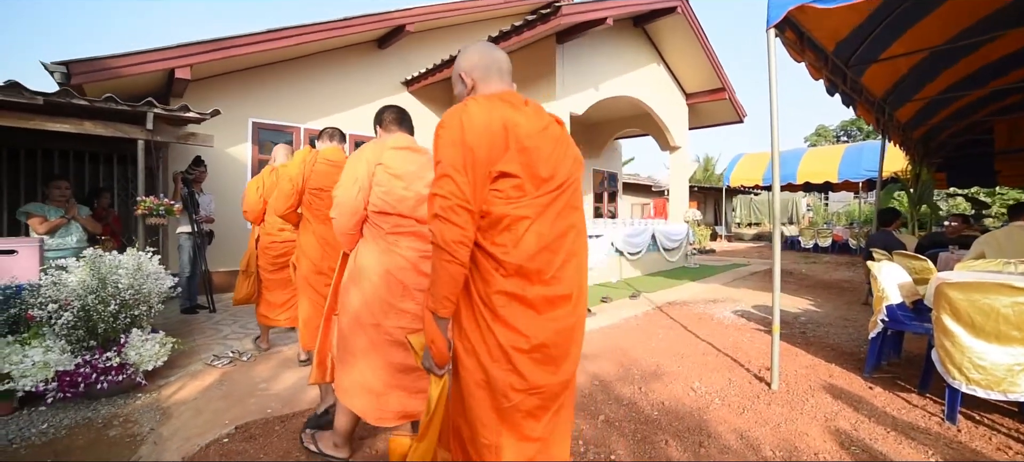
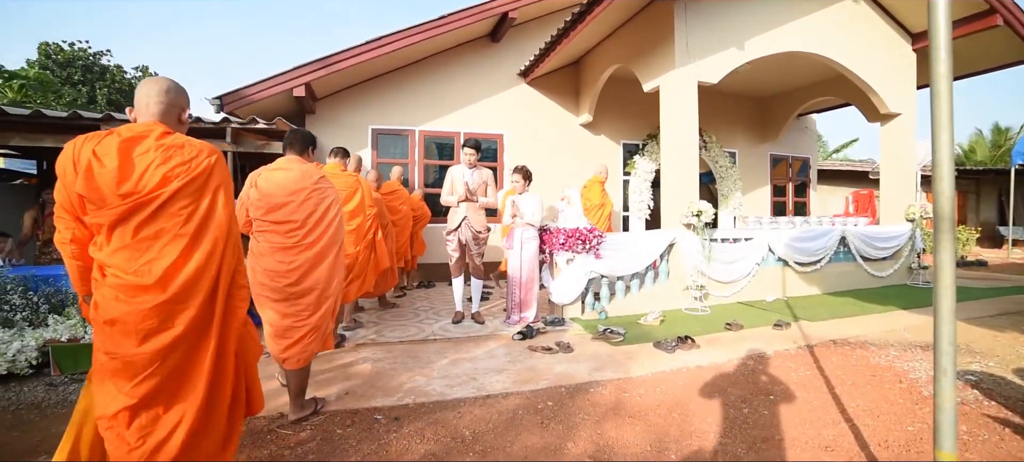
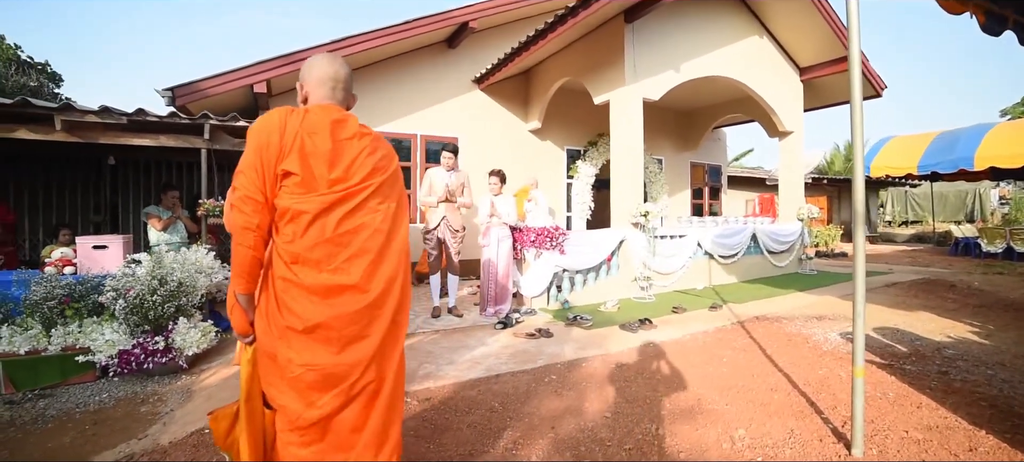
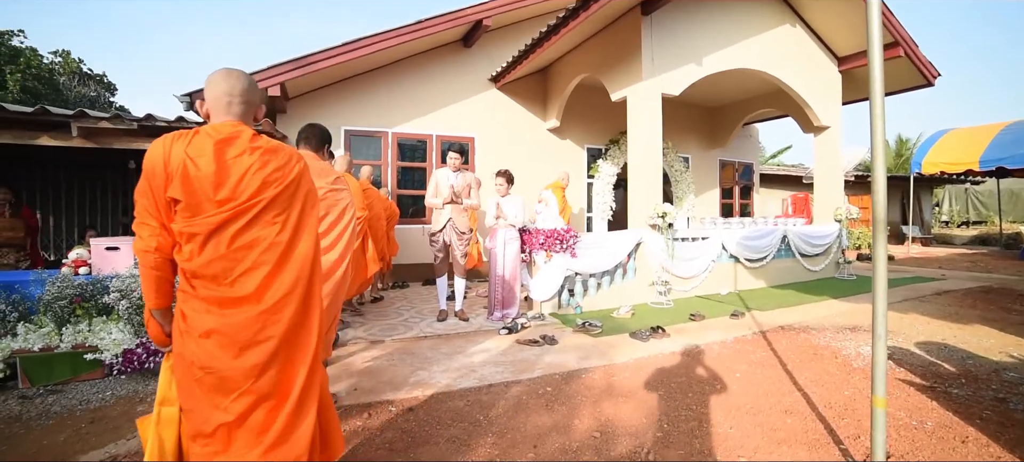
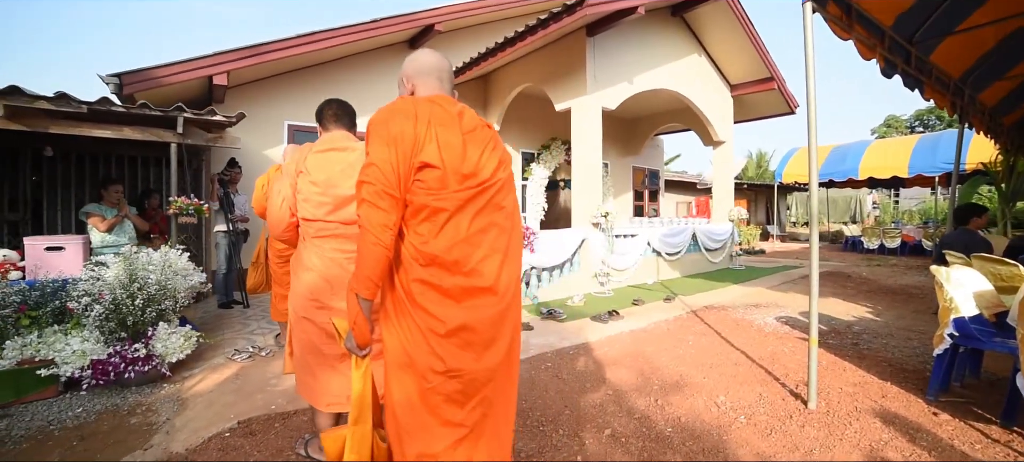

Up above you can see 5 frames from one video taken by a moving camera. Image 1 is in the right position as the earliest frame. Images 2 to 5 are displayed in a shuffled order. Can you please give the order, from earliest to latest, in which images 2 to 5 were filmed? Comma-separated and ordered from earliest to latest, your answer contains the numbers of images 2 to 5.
5, 3, 4, 2
